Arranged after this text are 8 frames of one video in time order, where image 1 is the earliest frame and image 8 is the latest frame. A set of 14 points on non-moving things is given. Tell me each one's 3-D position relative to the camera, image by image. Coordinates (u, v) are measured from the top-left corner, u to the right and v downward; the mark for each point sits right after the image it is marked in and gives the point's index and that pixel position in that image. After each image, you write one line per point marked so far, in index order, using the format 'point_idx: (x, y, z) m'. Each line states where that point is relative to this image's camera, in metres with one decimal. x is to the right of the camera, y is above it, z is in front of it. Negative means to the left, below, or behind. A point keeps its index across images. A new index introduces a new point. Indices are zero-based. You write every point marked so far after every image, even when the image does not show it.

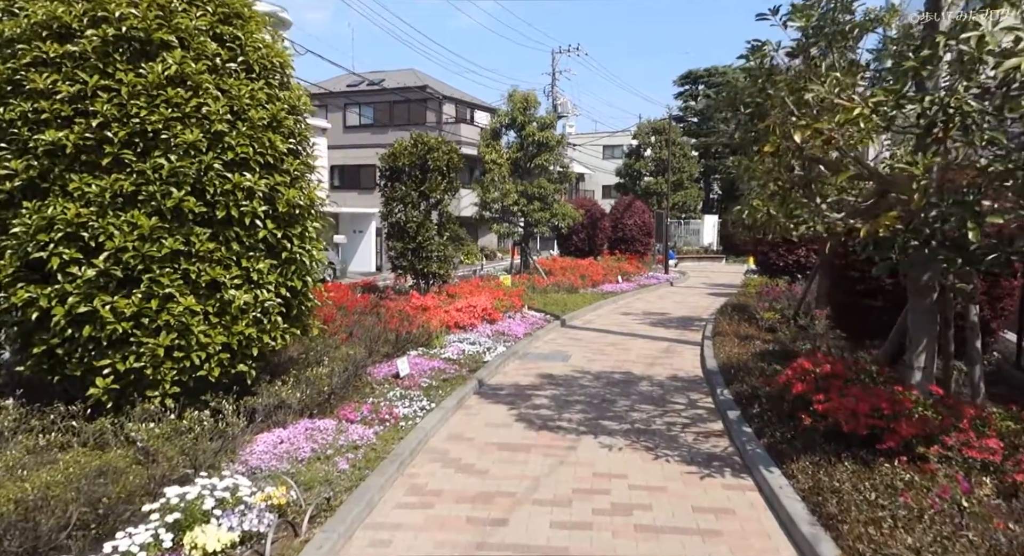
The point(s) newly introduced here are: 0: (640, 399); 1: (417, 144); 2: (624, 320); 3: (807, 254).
0: (+1.2, -1.1, +7.3) m
1: (-1.4, +2.0, +11.8) m
2: (+2.0, -0.8, +13.8) m
3: (+6.1, +0.5, +16.3) m
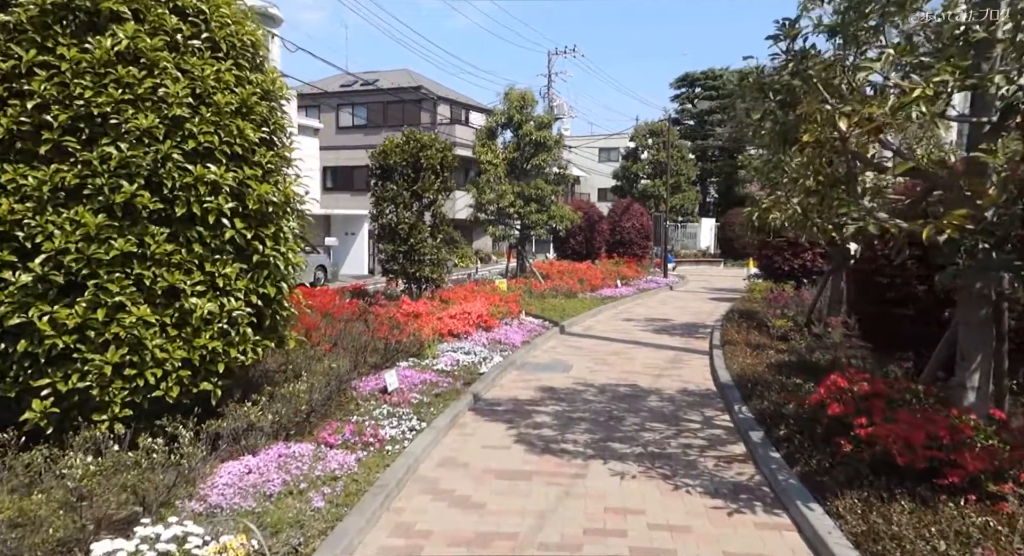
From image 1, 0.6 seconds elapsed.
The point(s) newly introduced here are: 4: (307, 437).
0: (+1.2, -1.2, +6.6) m
1: (-1.5, +2.0, +11.1) m
2: (+1.9, -0.8, +13.2) m
3: (+6.1, +0.4, +15.7) m
4: (-1.5, -1.1, +5.5) m
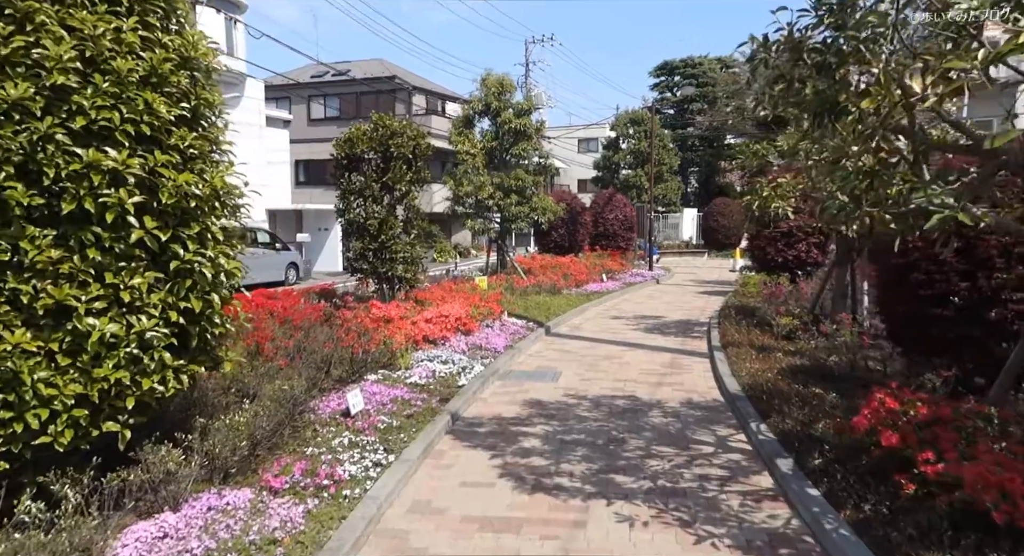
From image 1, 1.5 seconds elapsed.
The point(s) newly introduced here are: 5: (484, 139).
0: (+1.1, -1.2, +5.8) m
1: (-1.8, +2.0, +10.2) m
2: (+1.6, -0.8, +12.3) m
3: (+5.7, +0.6, +15.0) m
4: (-1.5, -1.2, +4.6) m
5: (-0.6, +3.1, +17.2) m
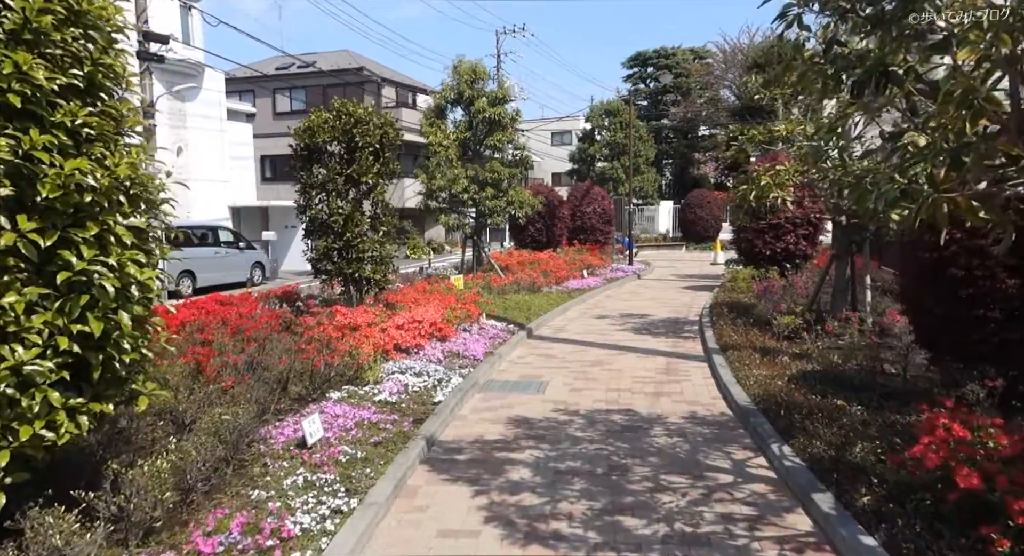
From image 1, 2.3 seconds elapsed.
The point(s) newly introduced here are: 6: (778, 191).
0: (+1.0, -1.2, +5.0) m
1: (-2.1, +1.9, +9.3) m
2: (+1.3, -0.7, +11.6) m
3: (+5.3, +0.7, +14.3) m
4: (-1.6, -1.2, +3.7) m
5: (-1.1, +3.1, +16.3) m
6: (+3.2, +1.0, +9.3) m
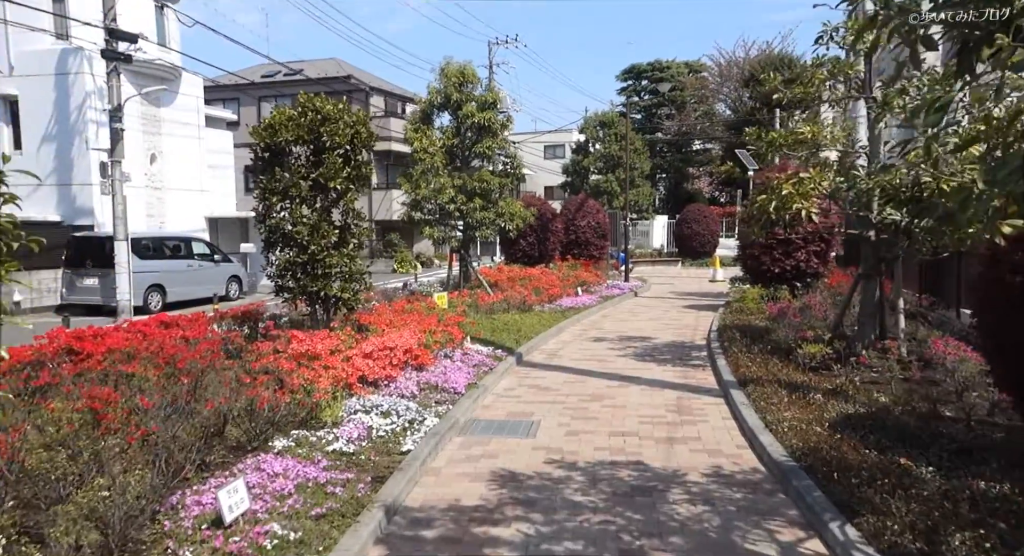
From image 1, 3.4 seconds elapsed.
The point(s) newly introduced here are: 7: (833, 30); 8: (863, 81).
0: (+0.9, -1.3, +3.9) m
1: (-2.2, +1.7, +8.2) m
2: (+1.1, -1.0, +10.4) m
3: (+5.1, +0.3, +13.3) m
4: (-1.7, -1.3, +2.5) m
5: (-1.3, +2.8, +15.2) m
6: (+3.0, +0.8, +8.2) m
7: (+3.6, +2.7, +8.6) m
8: (+4.0, +2.2, +8.8) m
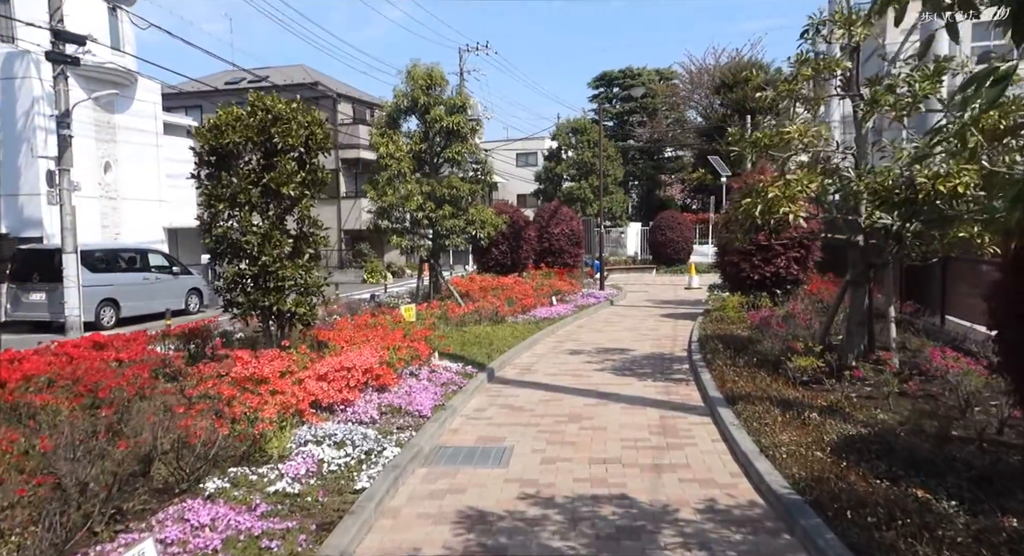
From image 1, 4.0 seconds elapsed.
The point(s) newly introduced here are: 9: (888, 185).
0: (+0.7, -1.4, +3.3) m
1: (-2.5, +1.6, +7.5) m
2: (+0.8, -1.1, +9.9) m
3: (+4.6, +0.2, +12.9) m
4: (-1.8, -1.4, +1.9) m
5: (-1.9, +2.6, +14.6) m
6: (+2.7, +0.7, +7.7) m
7: (+3.2, +2.7, +8.1) m
8: (+3.6, +2.2, +8.3) m
9: (+3.5, +0.9, +7.3) m
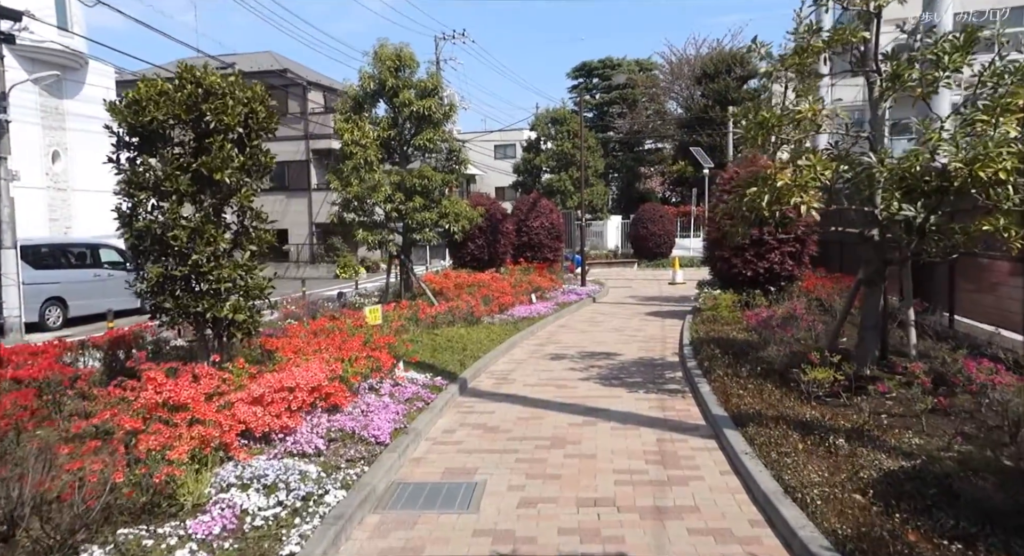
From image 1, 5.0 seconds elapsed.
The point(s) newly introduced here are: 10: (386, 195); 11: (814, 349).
0: (+0.6, -1.4, +2.3) m
1: (-2.7, +1.6, +6.4) m
2: (+0.5, -1.1, +8.9) m
3: (+4.2, +0.3, +12.0) m
4: (-1.8, -1.5, +0.8) m
5: (-2.3, +2.6, +13.5) m
6: (+2.5, +0.7, +6.8) m
7: (+3.0, +2.7, +7.2) m
8: (+3.4, +2.2, +7.4) m
9: (+3.3, +0.9, +6.4) m
10: (-2.1, +1.4, +13.0) m
11: (+3.0, -0.7, +7.8) m
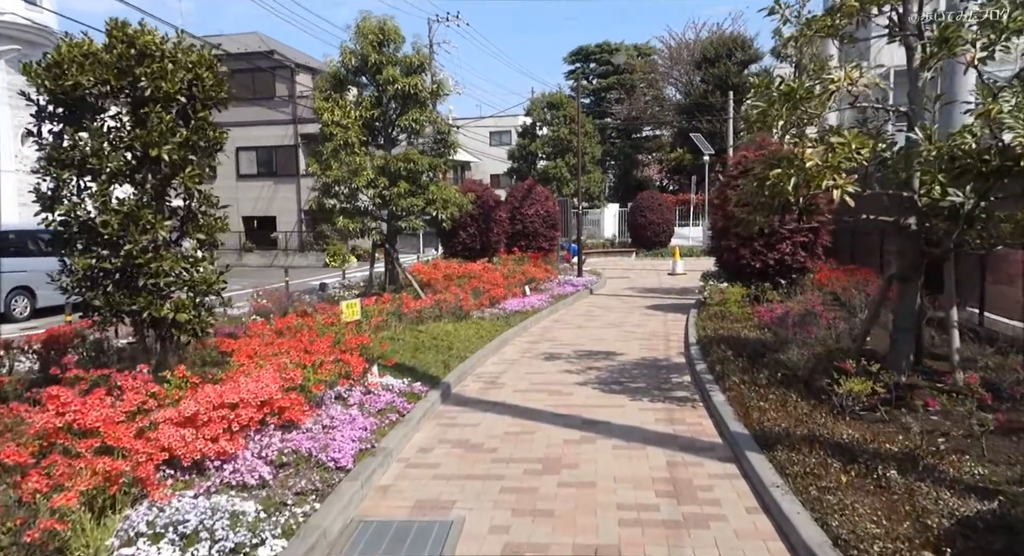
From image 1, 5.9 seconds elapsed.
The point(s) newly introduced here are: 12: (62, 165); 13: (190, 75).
0: (+0.6, -1.5, +1.4) m
1: (-2.8, +1.6, +5.5) m
2: (+0.4, -1.0, +8.0) m
3: (+4.1, +0.4, +11.1) m
4: (-1.9, -1.5, -0.1) m
5: (-2.4, +2.8, +12.6) m
6: (+2.4, +0.8, +5.9) m
7: (+2.9, +2.7, +6.3) m
8: (+3.3, +2.2, +6.5) m
9: (+3.2, +0.9, +5.5) m
10: (-2.2, +1.6, +12.1) m
11: (+2.9, -0.7, +6.9) m
12: (-3.1, +0.8, +5.5) m
13: (-2.4, +1.5, +5.7) m
